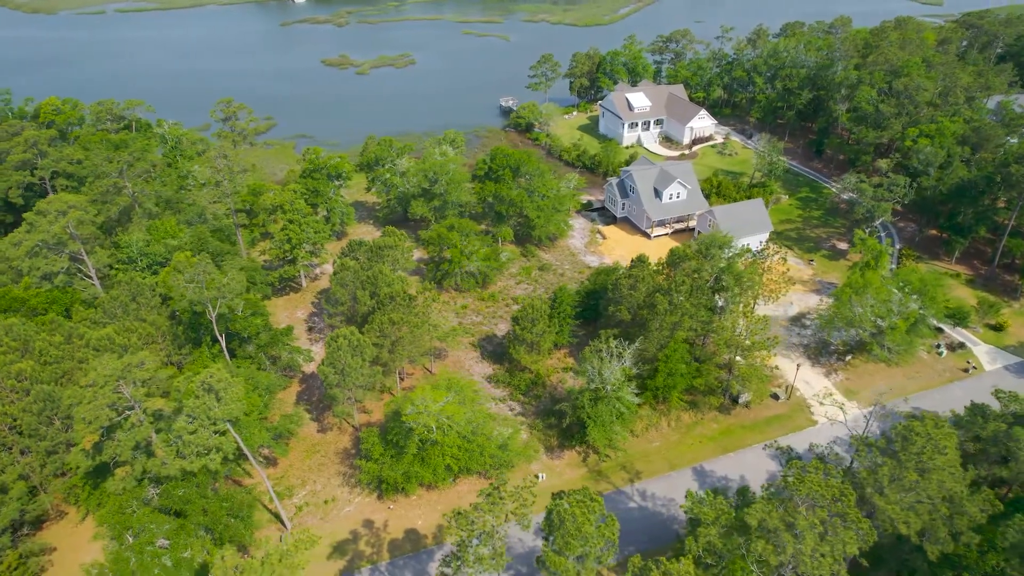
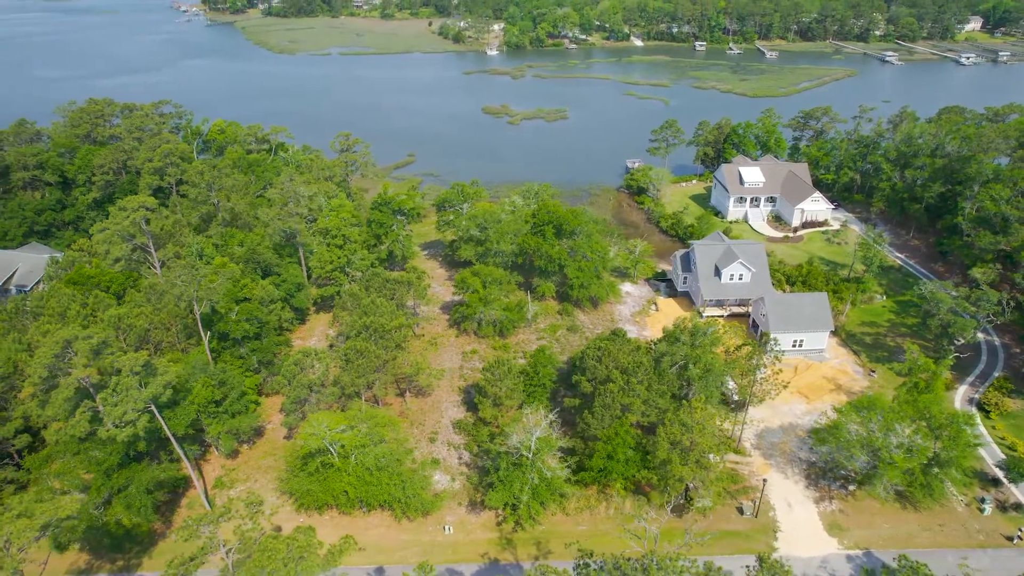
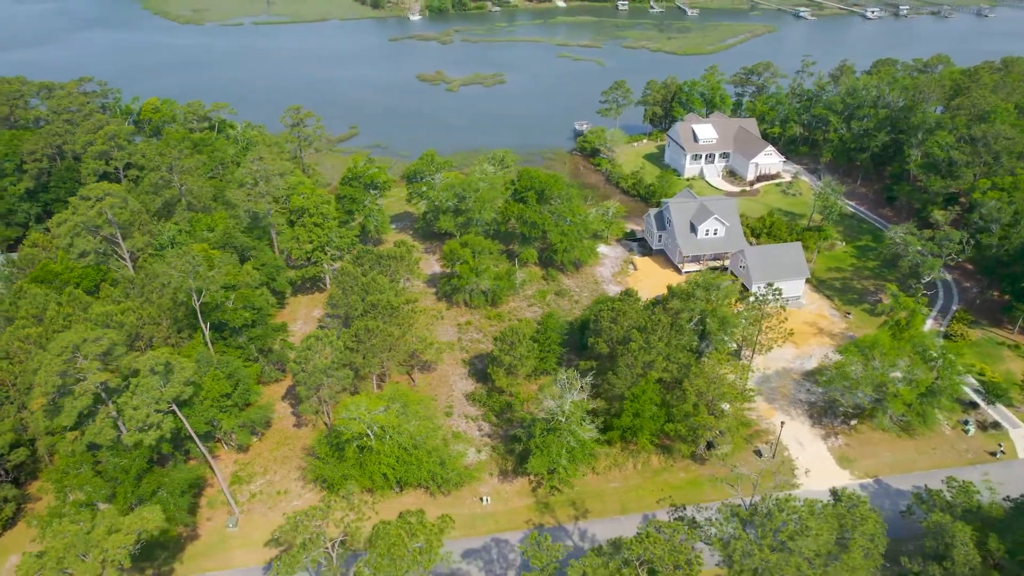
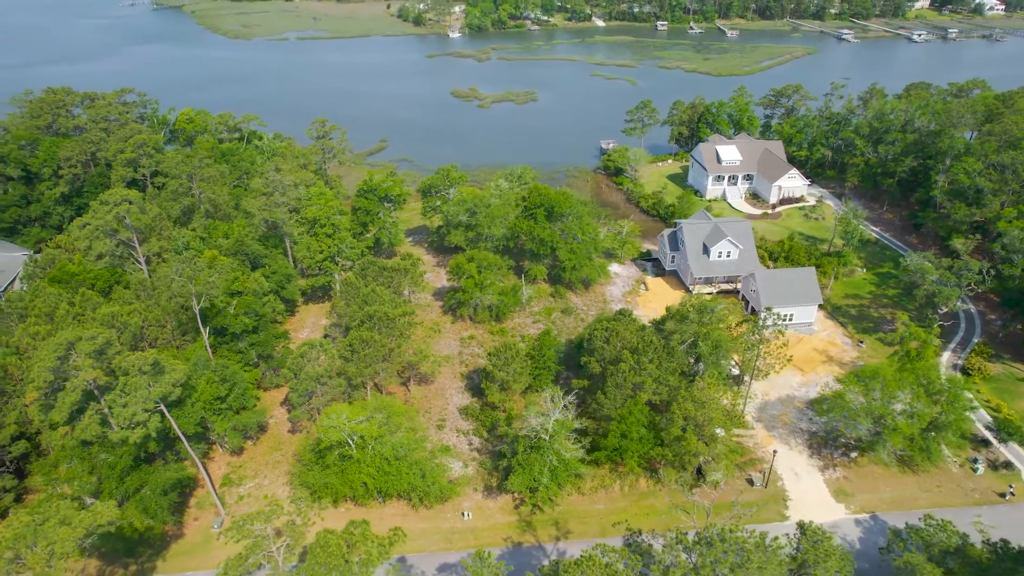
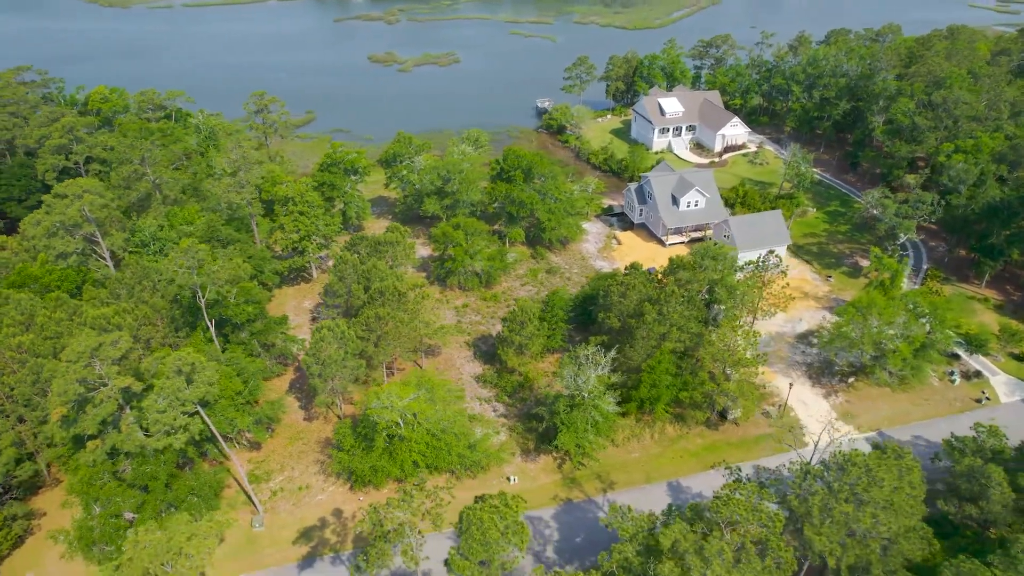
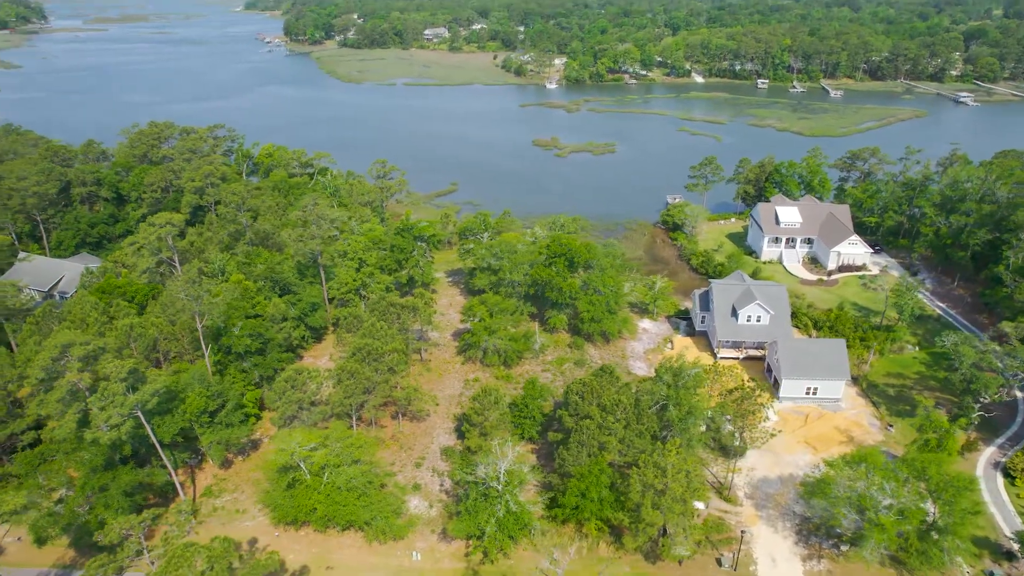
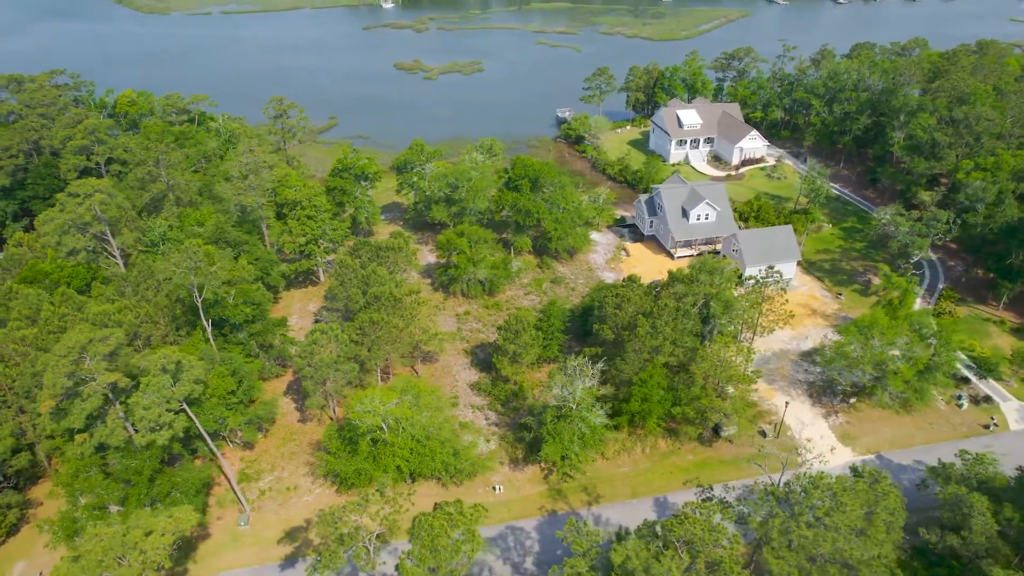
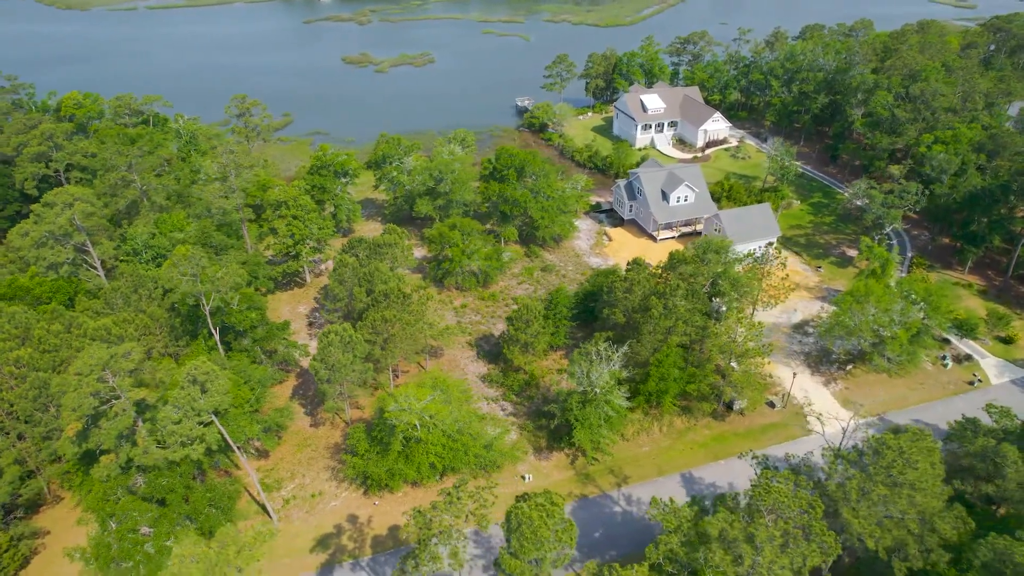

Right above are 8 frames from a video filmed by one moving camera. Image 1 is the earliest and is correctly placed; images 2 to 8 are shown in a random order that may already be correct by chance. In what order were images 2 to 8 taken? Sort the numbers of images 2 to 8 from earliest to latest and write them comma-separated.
8, 5, 7, 3, 4, 2, 6
